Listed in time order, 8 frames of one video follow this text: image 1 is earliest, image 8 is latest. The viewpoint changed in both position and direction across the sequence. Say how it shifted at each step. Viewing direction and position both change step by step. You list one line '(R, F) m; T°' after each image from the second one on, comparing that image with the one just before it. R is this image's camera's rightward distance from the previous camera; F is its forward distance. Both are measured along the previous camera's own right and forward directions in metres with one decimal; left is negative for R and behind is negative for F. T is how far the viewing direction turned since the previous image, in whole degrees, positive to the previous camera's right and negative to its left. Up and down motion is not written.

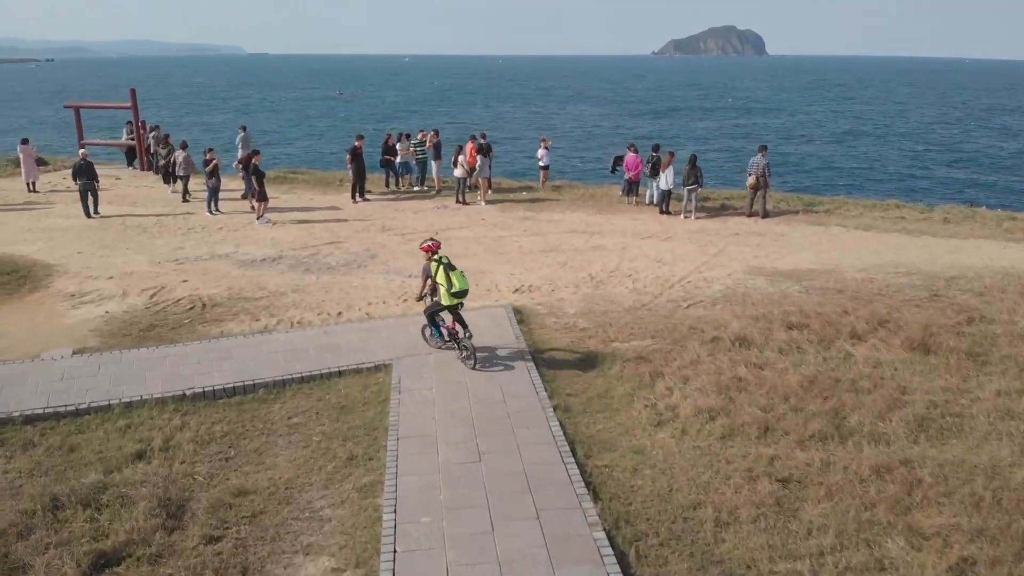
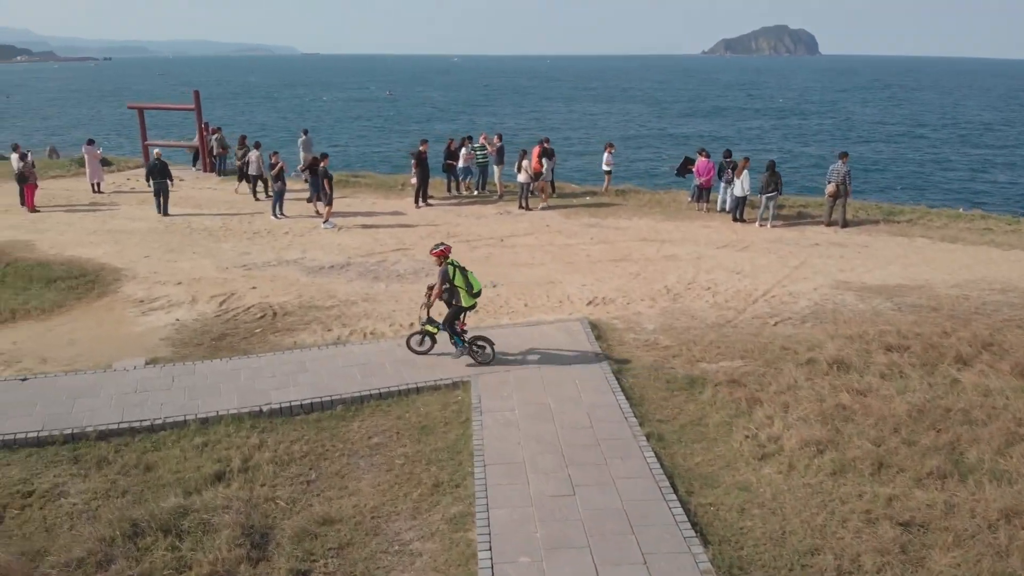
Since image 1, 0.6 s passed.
(-0.5, +0.5) m; -3°
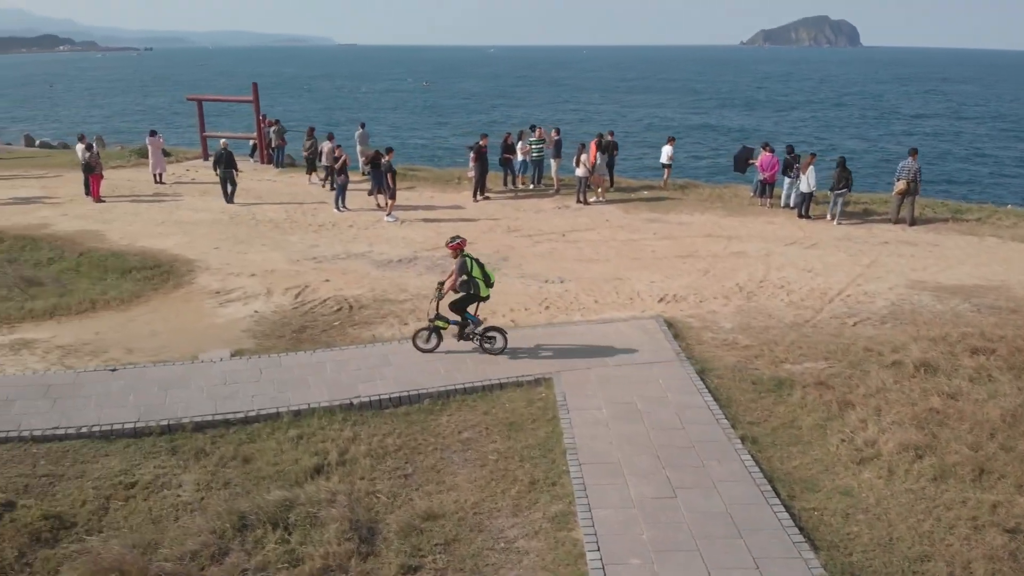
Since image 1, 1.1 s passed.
(-0.6, 0.0) m; -2°
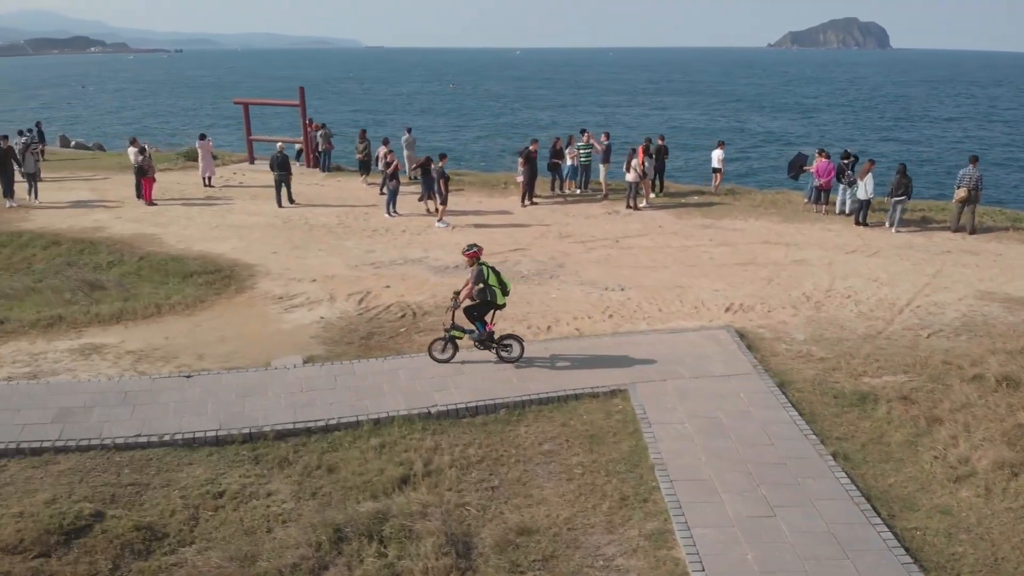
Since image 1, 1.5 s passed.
(-0.6, +0.1) m; -1°
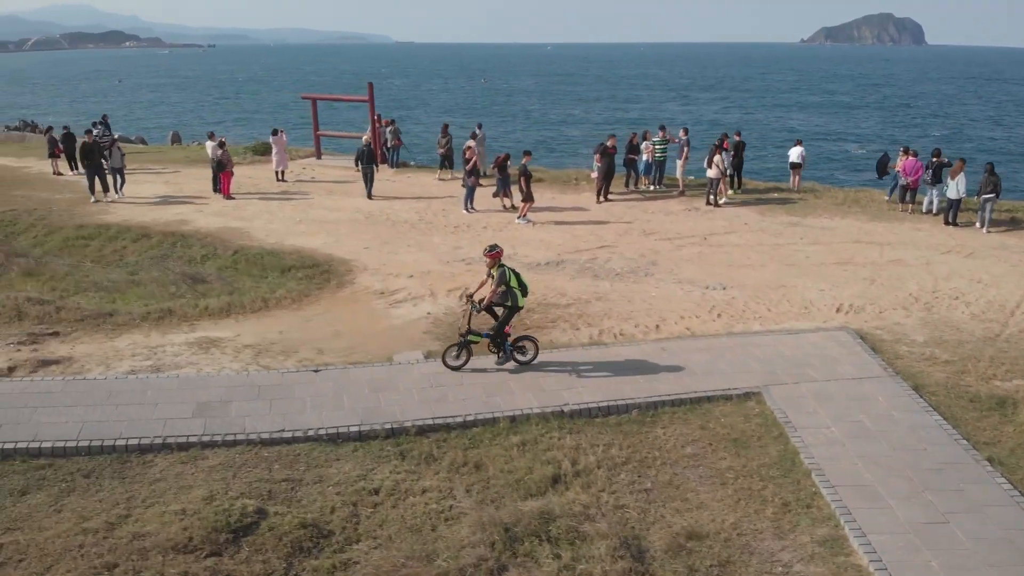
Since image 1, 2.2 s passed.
(-1.1, +0.1) m; -1°
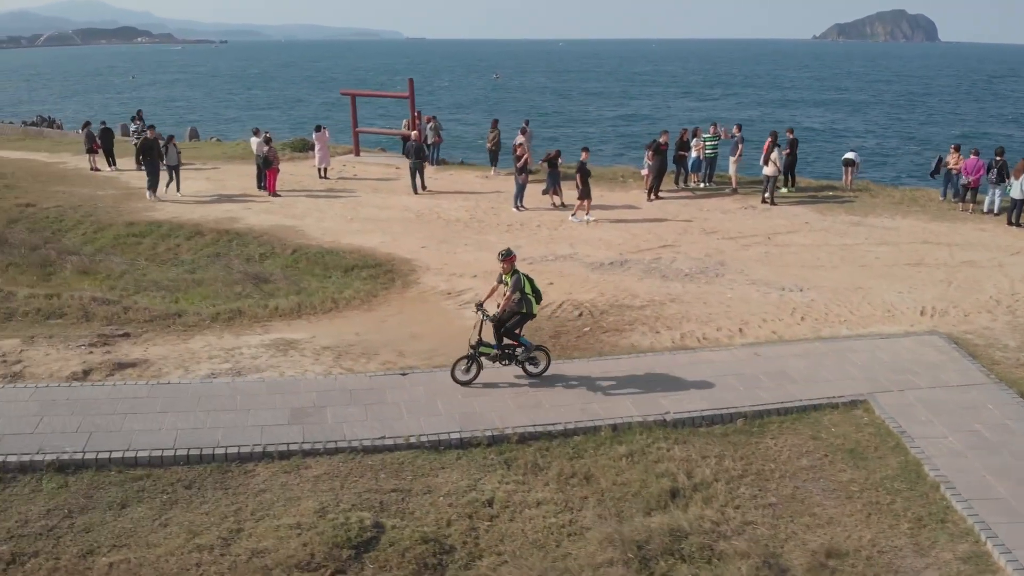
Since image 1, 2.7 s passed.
(-0.9, +0.3) m; 0°
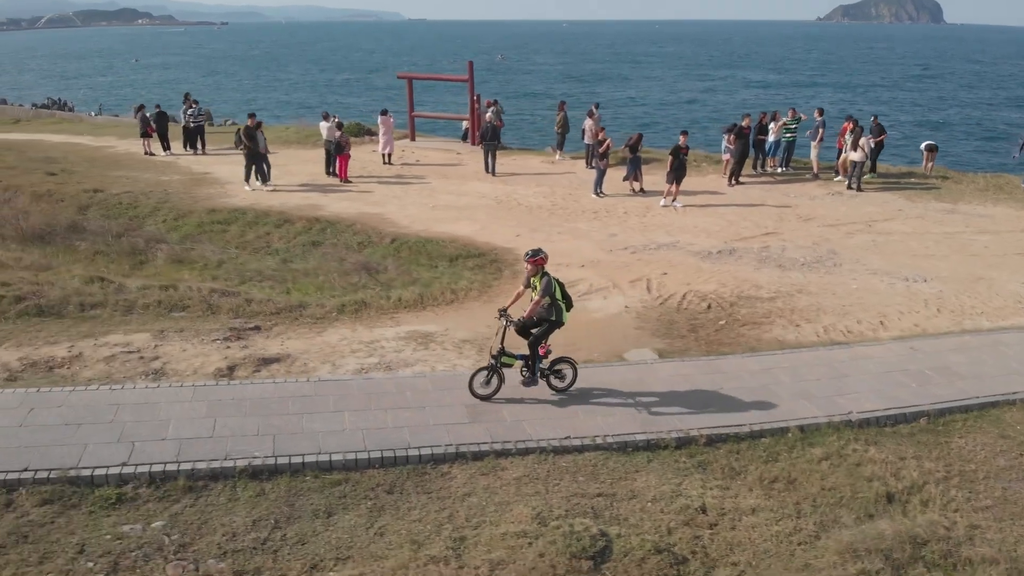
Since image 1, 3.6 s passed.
(-1.6, +0.3) m; 0°
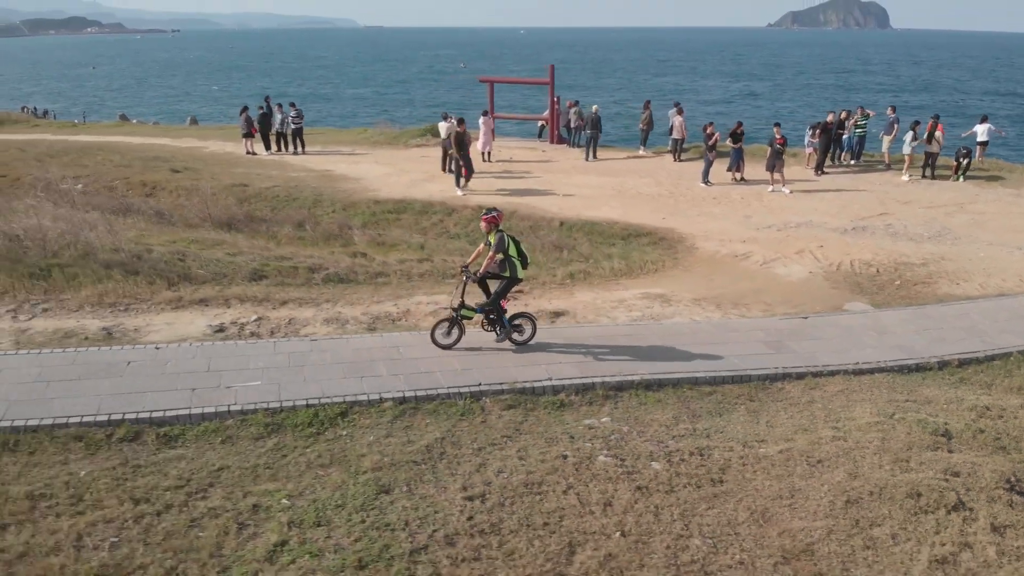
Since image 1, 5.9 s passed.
(-3.7, -1.7) m; +4°
